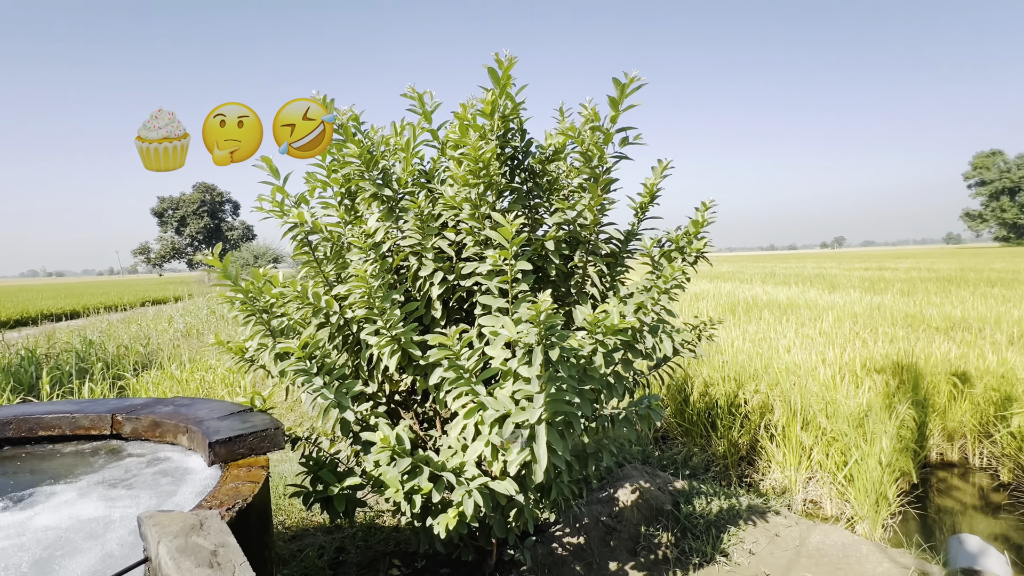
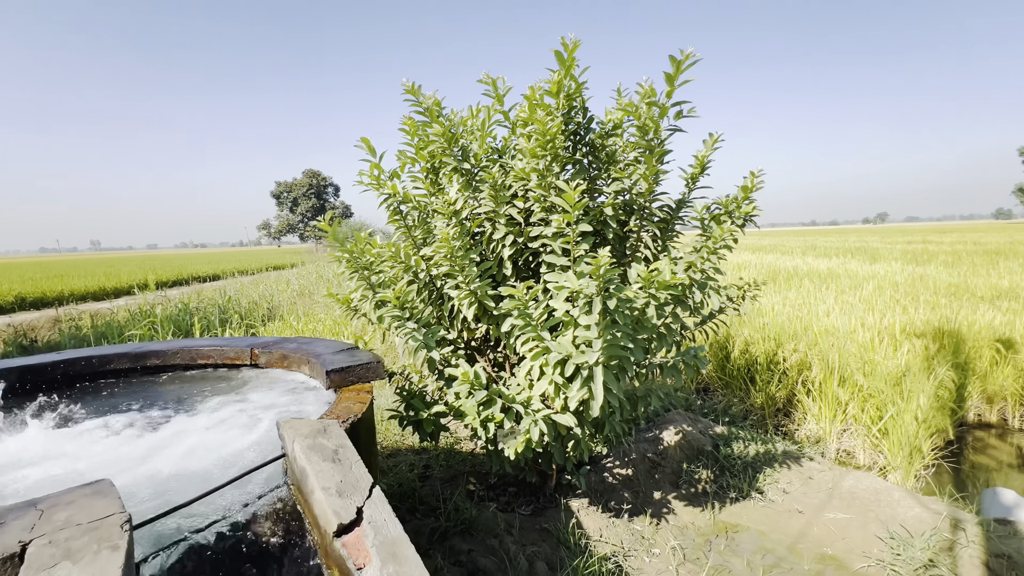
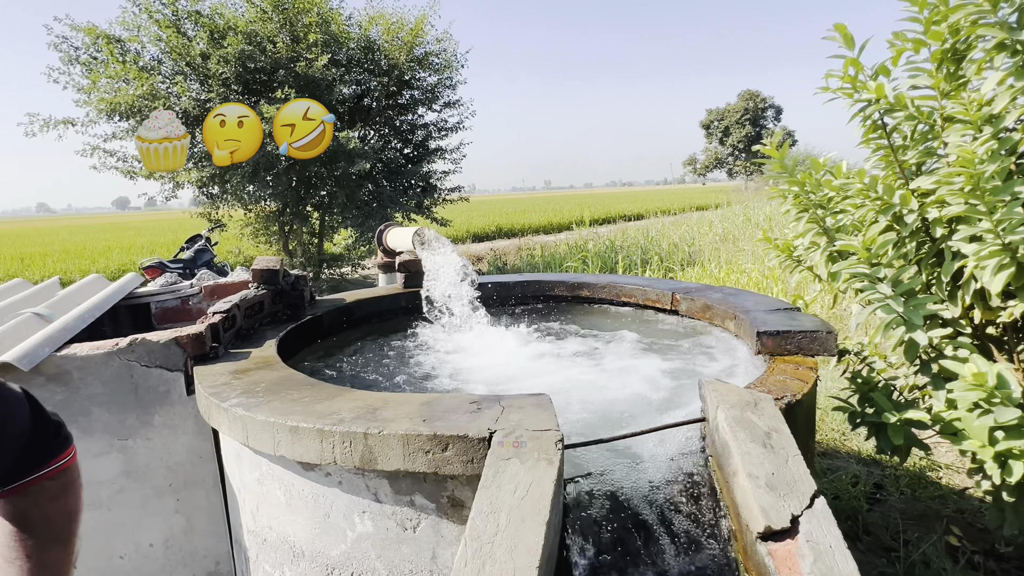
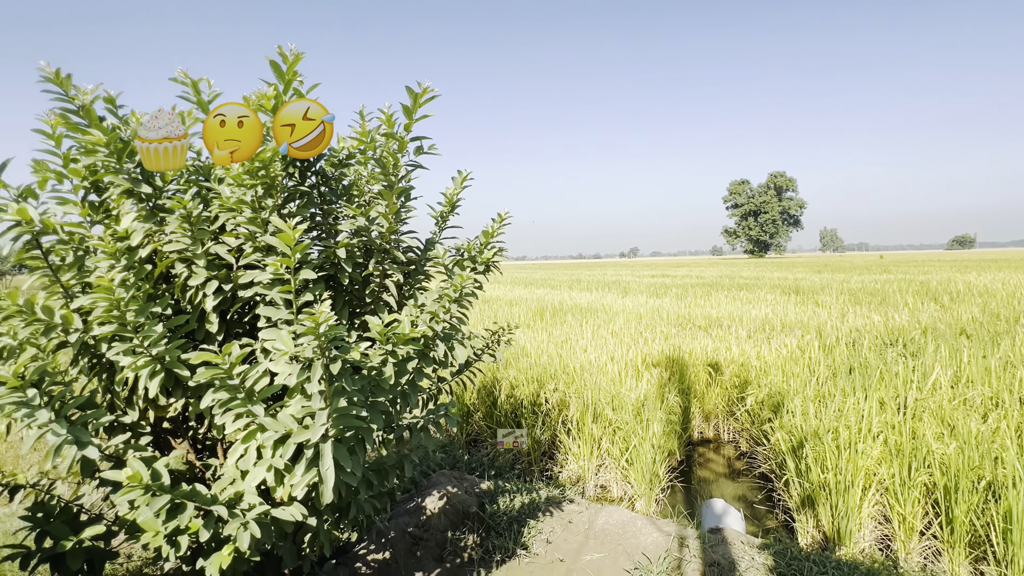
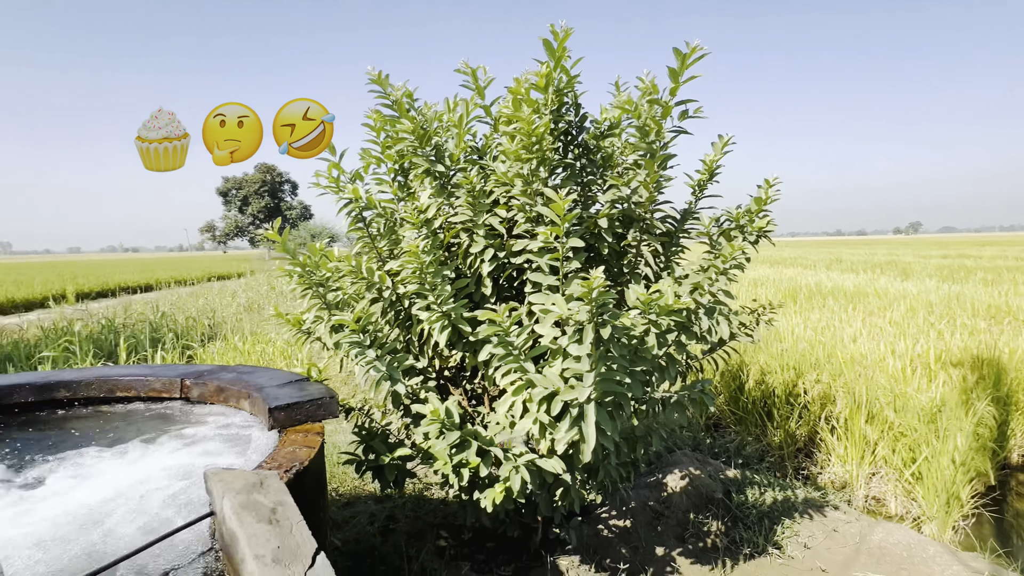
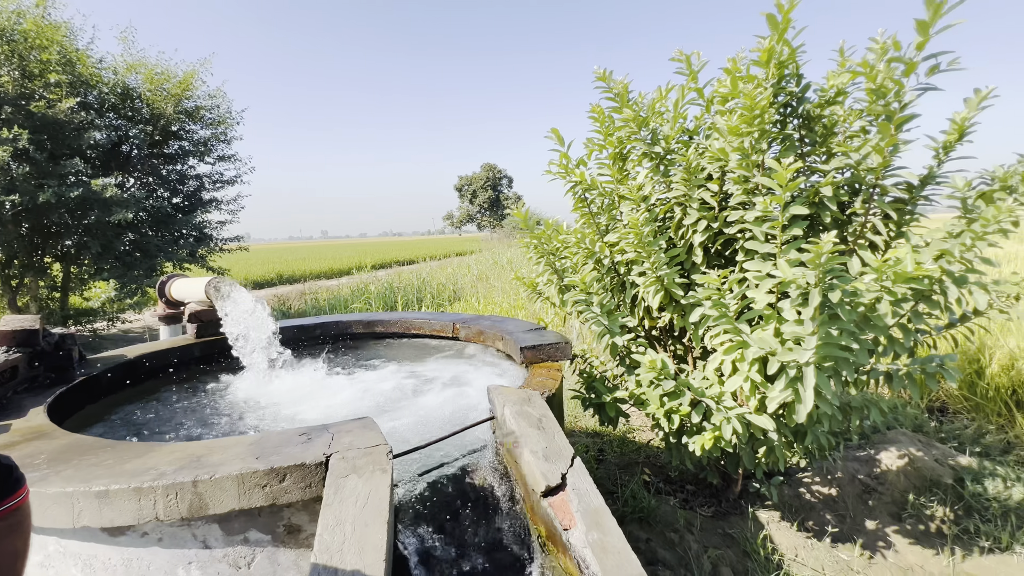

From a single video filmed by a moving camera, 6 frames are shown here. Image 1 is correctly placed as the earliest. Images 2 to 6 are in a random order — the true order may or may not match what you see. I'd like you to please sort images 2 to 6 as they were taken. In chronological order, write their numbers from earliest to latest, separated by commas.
4, 5, 3, 6, 2
